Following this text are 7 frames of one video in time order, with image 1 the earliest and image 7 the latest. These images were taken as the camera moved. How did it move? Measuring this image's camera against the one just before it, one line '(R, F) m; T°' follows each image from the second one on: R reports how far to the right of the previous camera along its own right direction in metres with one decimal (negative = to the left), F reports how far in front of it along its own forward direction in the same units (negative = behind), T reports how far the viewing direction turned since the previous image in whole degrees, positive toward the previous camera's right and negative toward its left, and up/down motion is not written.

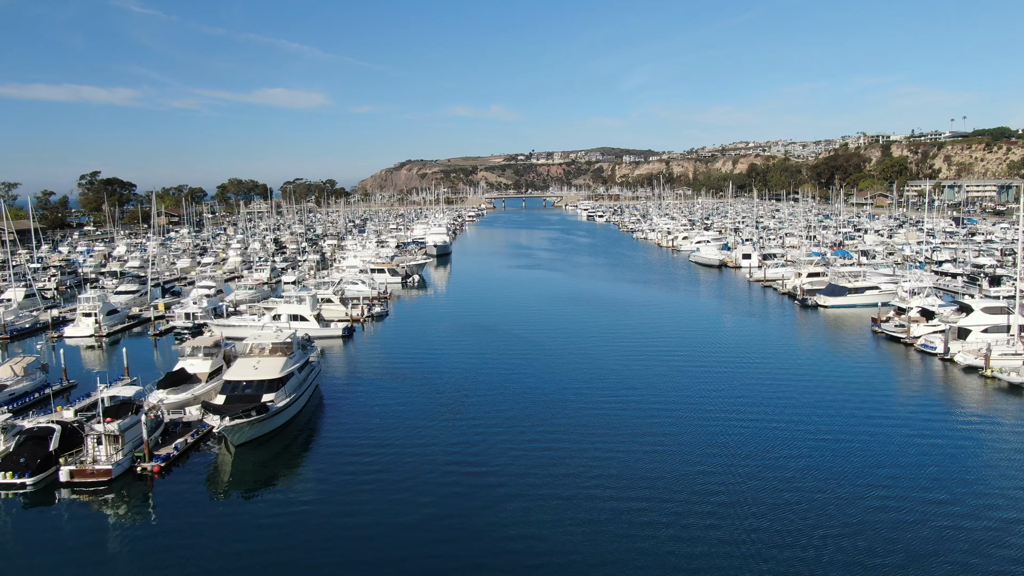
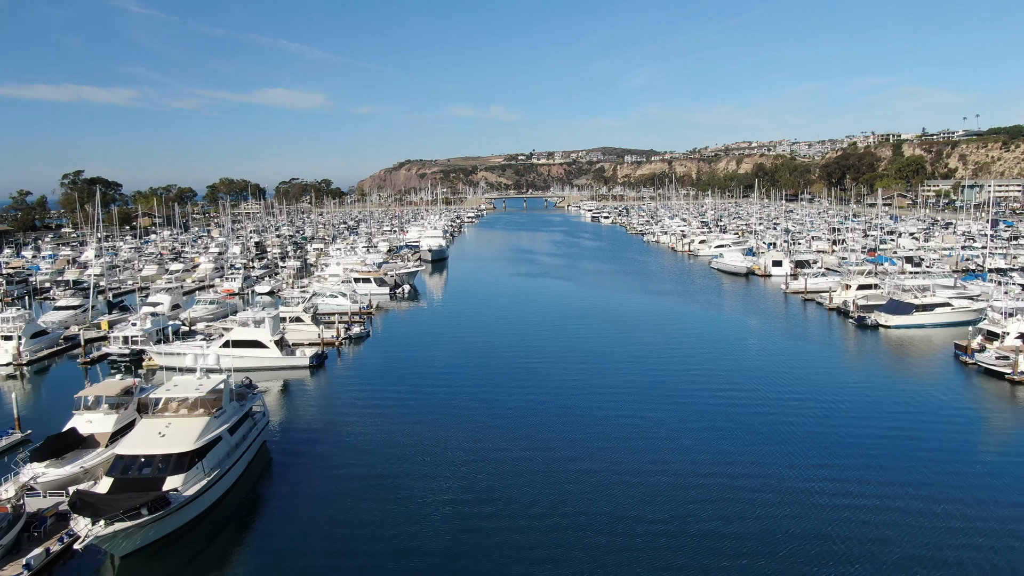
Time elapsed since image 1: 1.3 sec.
(-0.2, +6.1) m; 0°
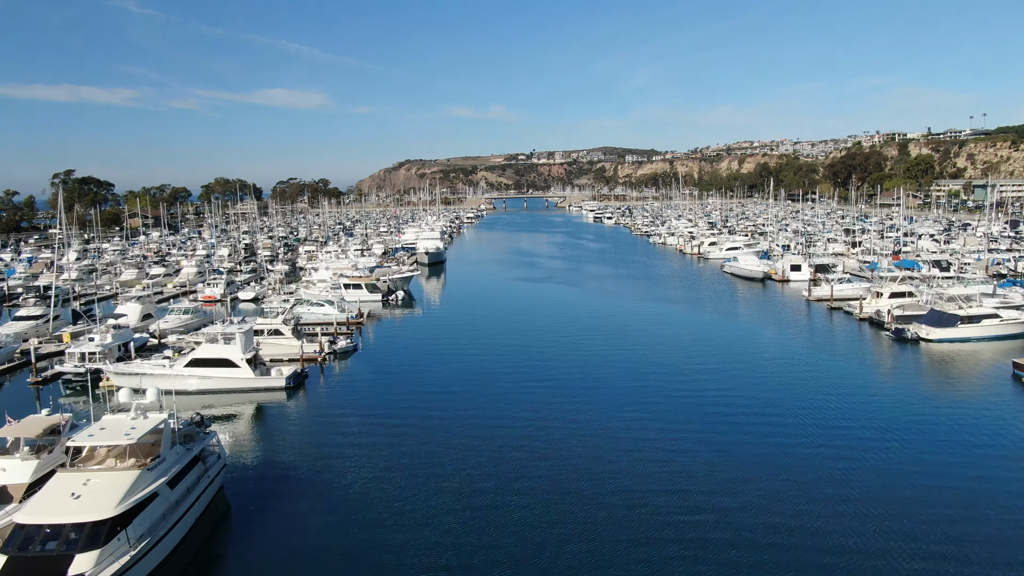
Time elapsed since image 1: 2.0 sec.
(-0.1, +3.2) m; 0°
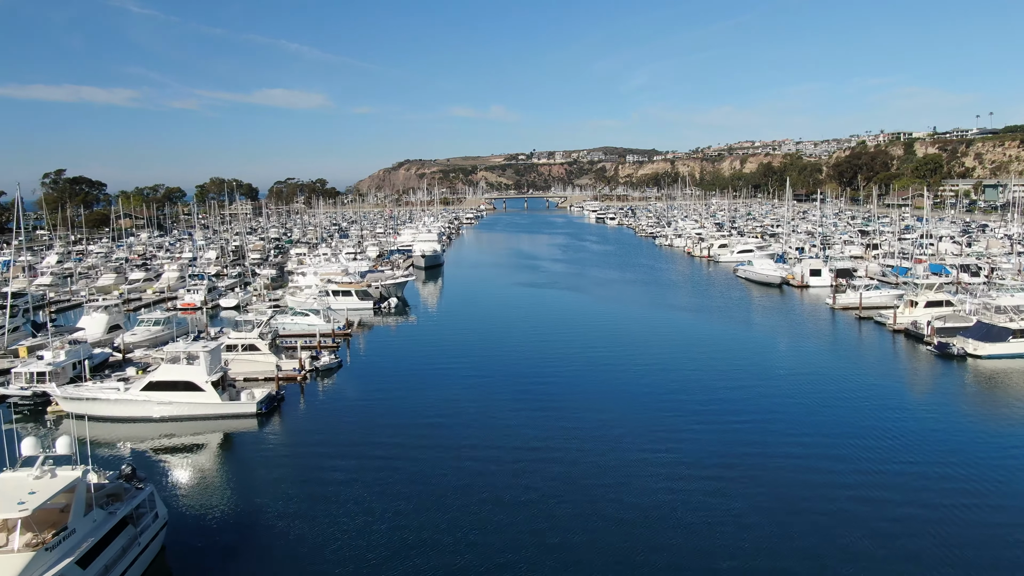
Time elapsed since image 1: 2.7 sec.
(-0.1, +3.0) m; 0°
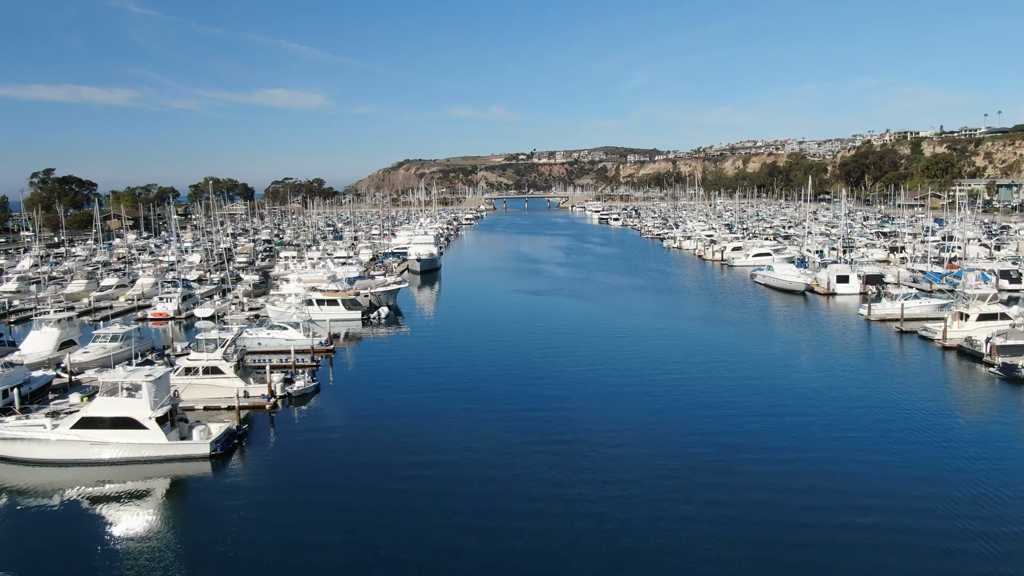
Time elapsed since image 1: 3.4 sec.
(-0.1, +3.5) m; 0°
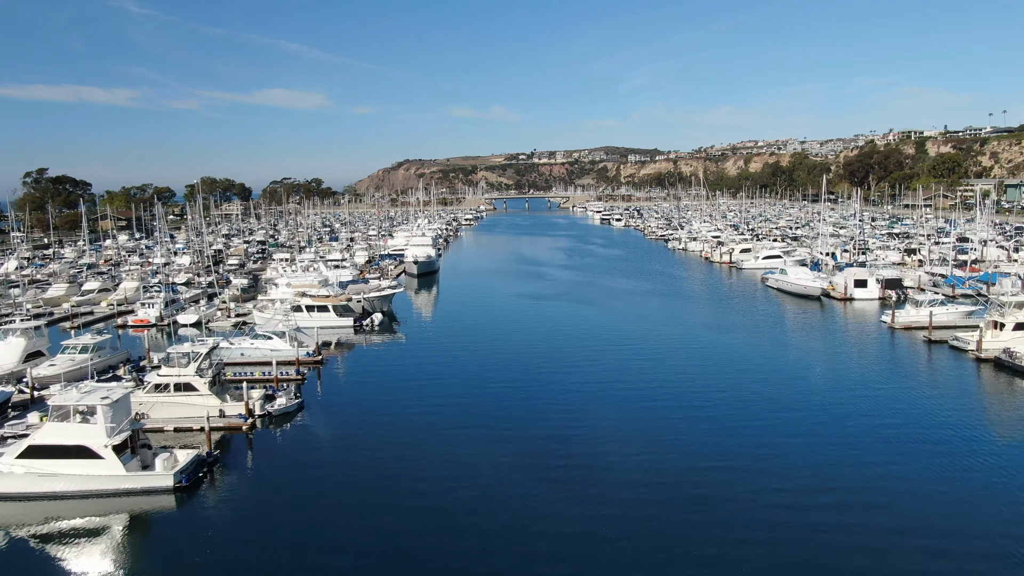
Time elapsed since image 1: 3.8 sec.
(0.0, +2.0) m; 0°
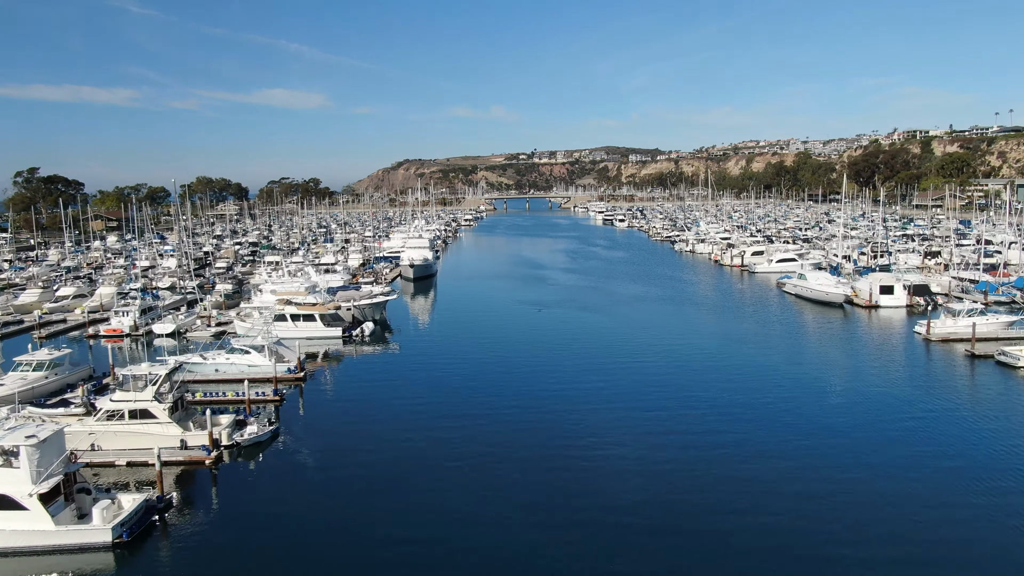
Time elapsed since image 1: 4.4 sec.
(-0.1, +2.6) m; 0°
